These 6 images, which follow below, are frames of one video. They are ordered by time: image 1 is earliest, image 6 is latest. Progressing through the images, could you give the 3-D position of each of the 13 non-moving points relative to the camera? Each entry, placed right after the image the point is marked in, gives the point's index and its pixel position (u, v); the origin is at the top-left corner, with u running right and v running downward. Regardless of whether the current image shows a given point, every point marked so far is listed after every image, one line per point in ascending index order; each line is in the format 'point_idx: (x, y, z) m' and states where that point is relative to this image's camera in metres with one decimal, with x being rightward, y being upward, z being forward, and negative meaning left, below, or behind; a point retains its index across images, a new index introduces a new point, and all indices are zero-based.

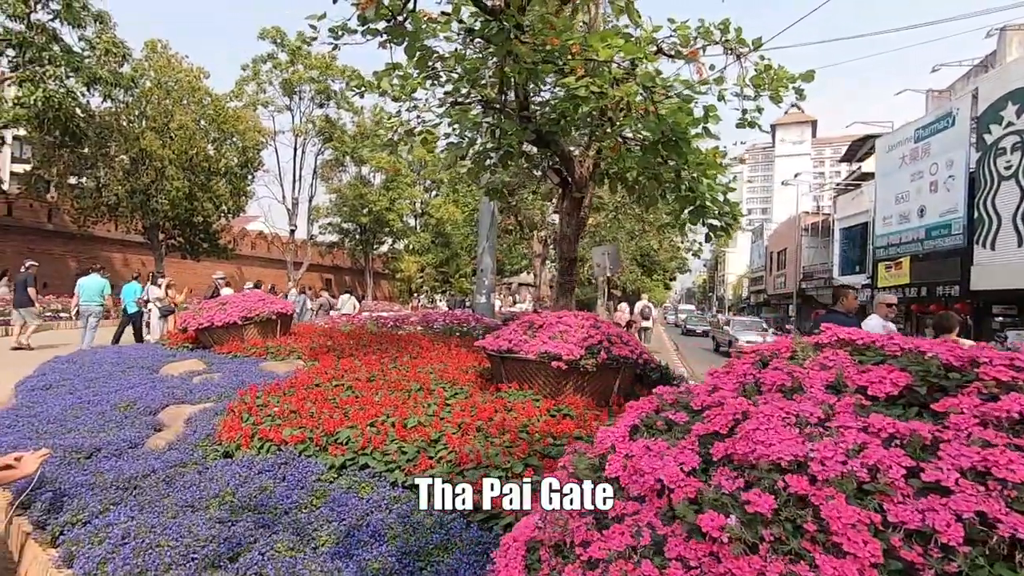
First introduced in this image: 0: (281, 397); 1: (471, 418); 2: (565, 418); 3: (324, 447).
0: (-2.0, -0.9, +4.6) m
1: (-0.3, -0.9, +3.9) m
2: (+0.4, -0.9, +3.9) m
3: (-1.2, -1.1, +3.6) m
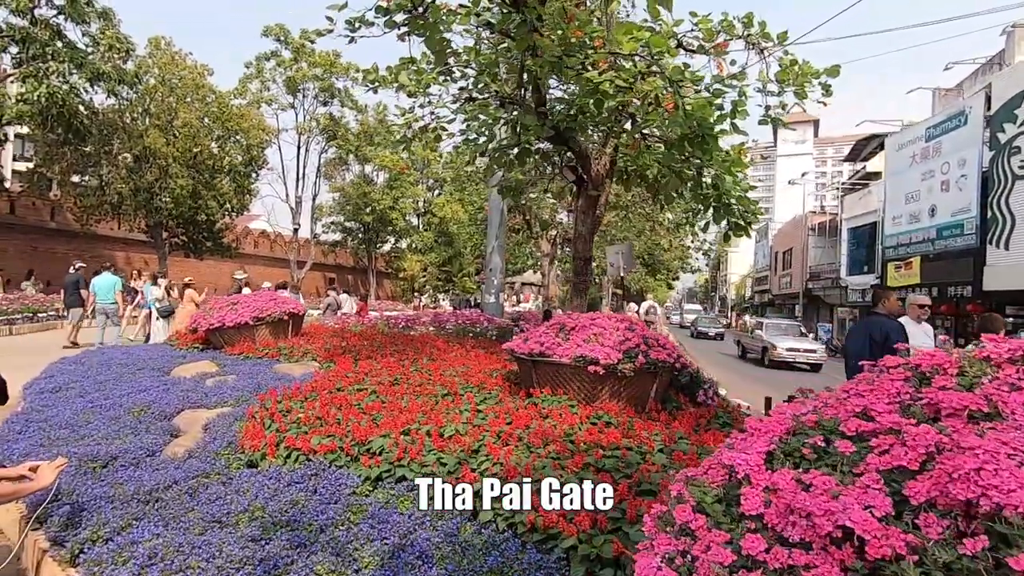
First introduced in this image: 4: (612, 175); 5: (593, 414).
0: (-1.7, -0.9, +4.4) m
1: (0.0, -0.9, +3.7) m
2: (+0.7, -0.9, +3.7) m
3: (-1.0, -1.1, +3.4) m
4: (+1.8, +2.1, +9.9) m
5: (+0.6, -0.9, +4.0) m
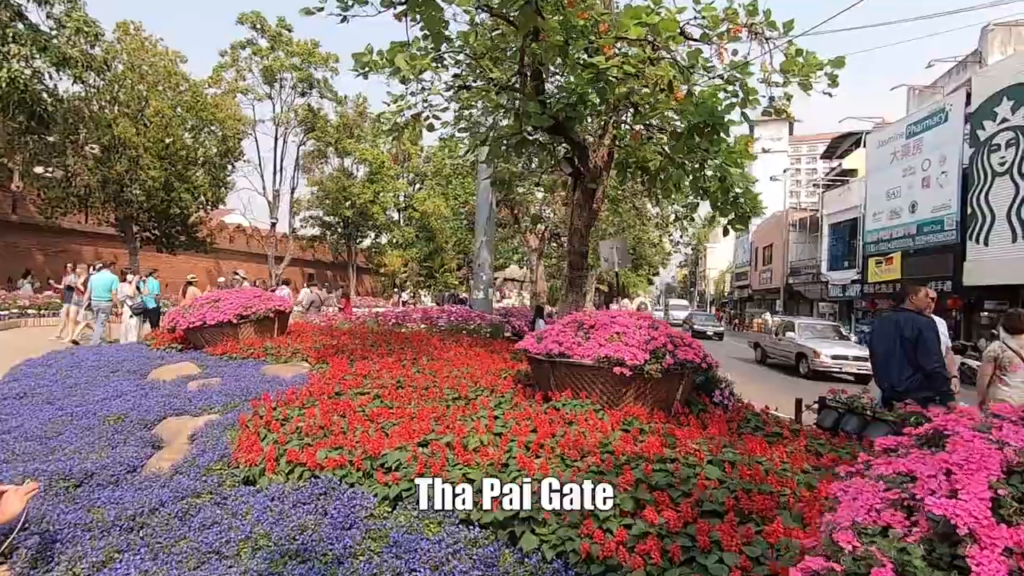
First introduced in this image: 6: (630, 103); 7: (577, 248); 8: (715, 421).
0: (-1.6, -0.9, +4.0) m
1: (+0.1, -0.9, +3.3) m
2: (+0.8, -0.9, +3.4) m
3: (-0.8, -1.0, +3.0) m
4: (+1.7, +2.2, +9.6) m
5: (+0.7, -0.9, +3.7) m
6: (+1.6, +2.6, +7.5) m
7: (+1.2, +0.8, +10.0) m
8: (+1.5, -0.9, +3.8) m
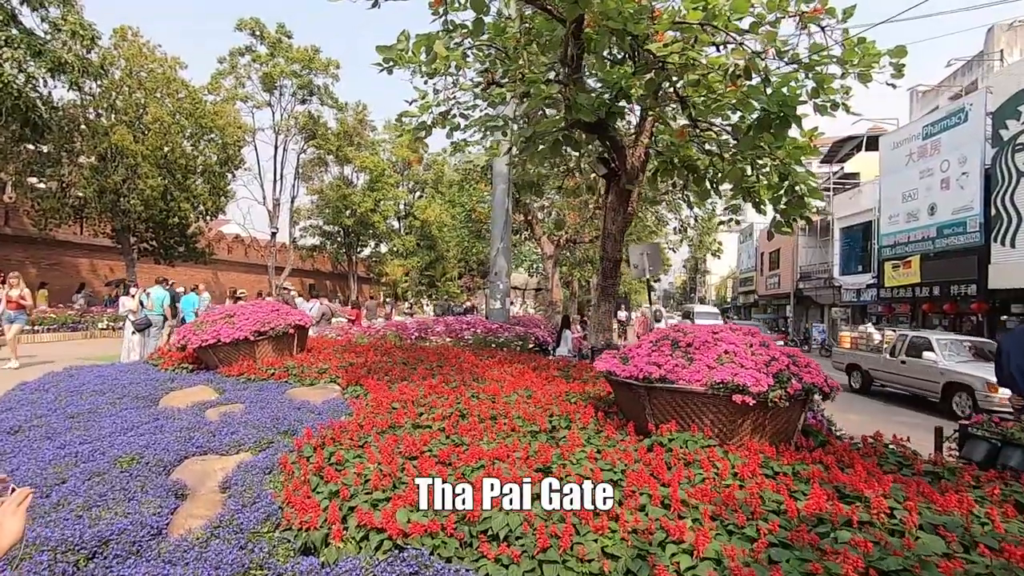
0: (-1.0, -1.0, +3.3) m
1: (+0.8, -1.0, +2.7) m
2: (+1.4, -1.0, +2.7) m
3: (-0.2, -1.1, +2.4) m
4: (+2.2, +2.0, +9.0) m
5: (+1.3, -1.0, +3.0) m
6: (+2.1, +2.5, +6.9) m
7: (+1.7, +0.6, +9.4) m
8: (+2.1, -1.0, +3.2) m
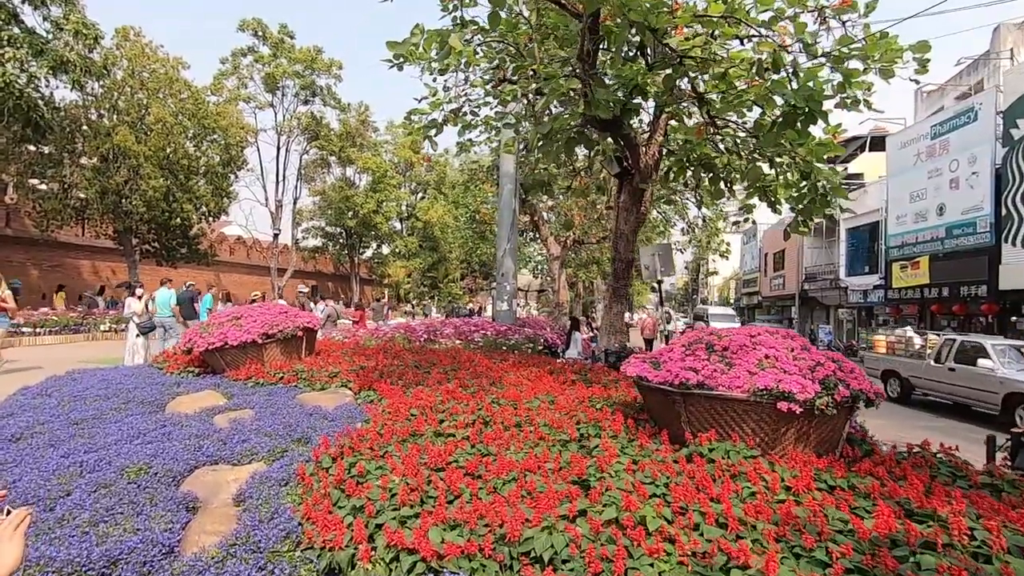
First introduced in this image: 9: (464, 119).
0: (-0.8, -1.0, +3.2) m
1: (+0.9, -1.0, +2.5) m
2: (+1.6, -1.0, +2.5) m
3: (0.0, -1.1, +2.2) m
4: (+2.4, +2.0, +8.9) m
5: (+1.5, -1.0, +2.9) m
6: (+2.3, +2.5, +6.7) m
7: (+1.9, +0.6, +9.2) m
8: (+2.2, -1.0, +3.0) m
9: (-0.7, +2.4, +7.6) m
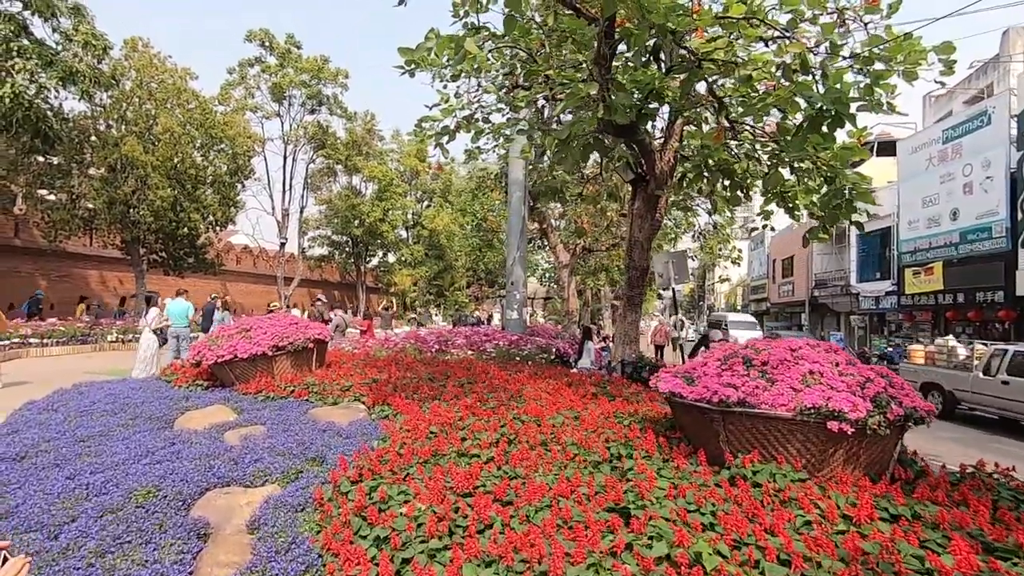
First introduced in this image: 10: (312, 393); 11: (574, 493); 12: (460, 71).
0: (-0.6, -1.1, +3.0) m
1: (+1.1, -1.0, +2.3) m
2: (+1.8, -1.0, +2.3) m
3: (+0.1, -1.2, +2.0) m
4: (+2.6, +1.9, +8.7) m
5: (+1.7, -1.0, +2.7) m
6: (+2.5, +2.3, +6.6) m
7: (+2.1, +0.4, +9.0) m
8: (+2.4, -1.1, +2.8) m
9: (-0.5, +2.3, +7.5) m
10: (-2.2, -1.2, +6.0) m
11: (+0.3, -1.1, +2.8) m
12: (-0.7, +2.8, +7.0) m
